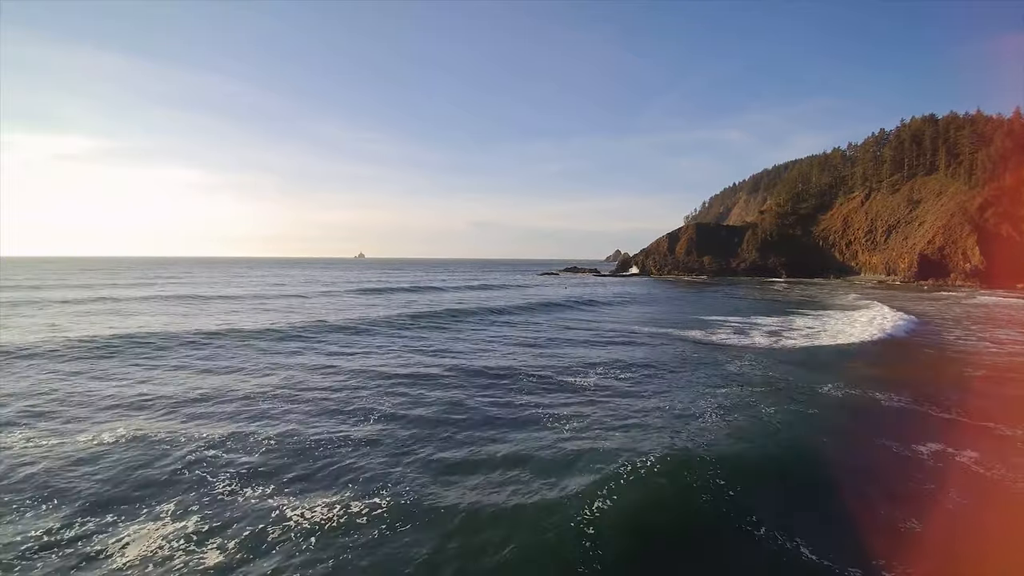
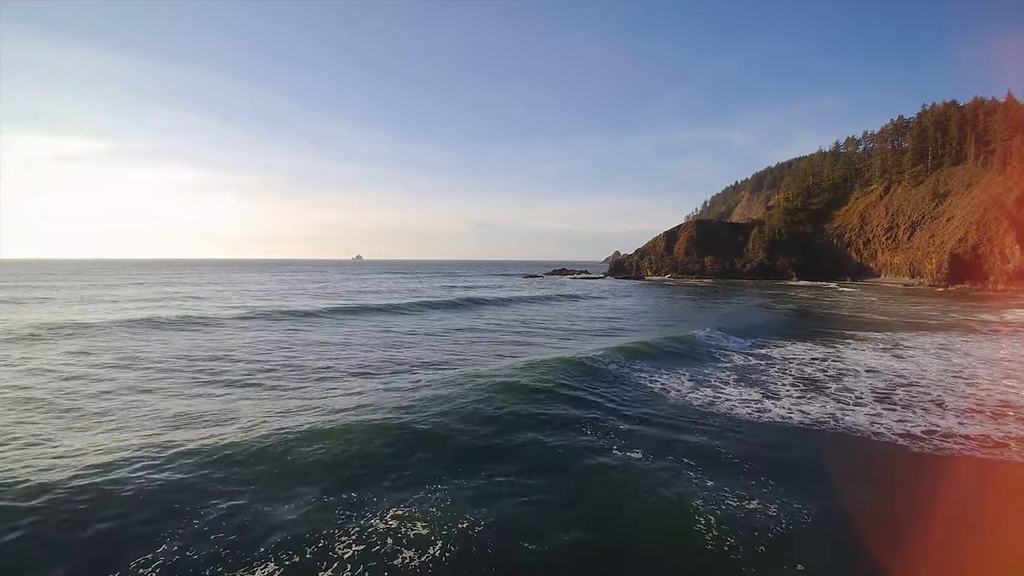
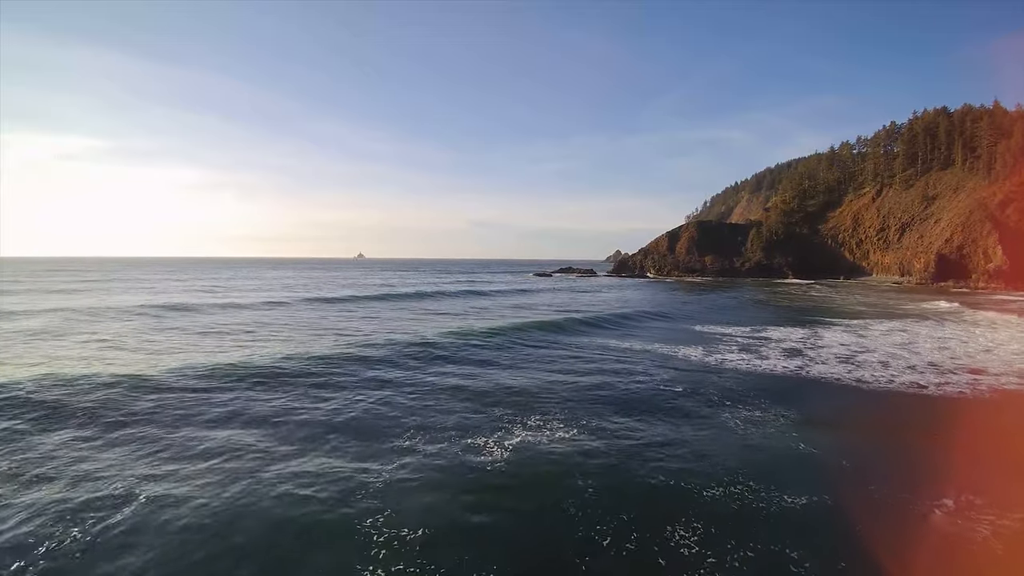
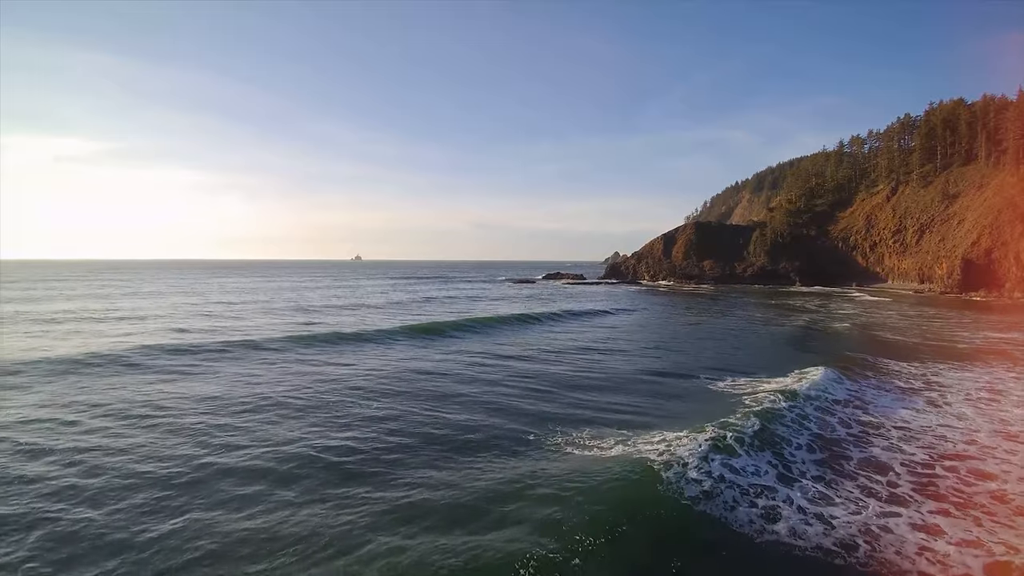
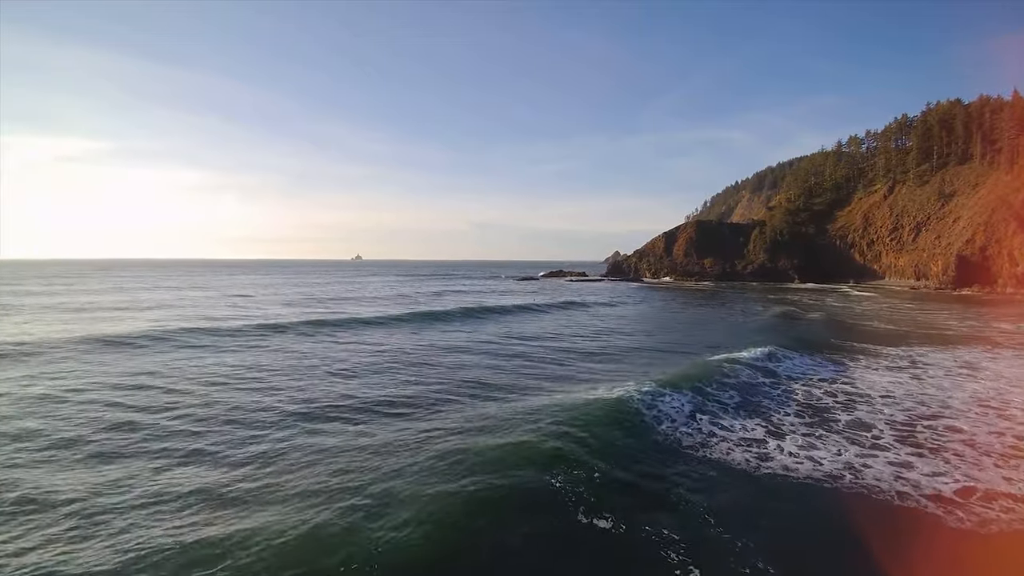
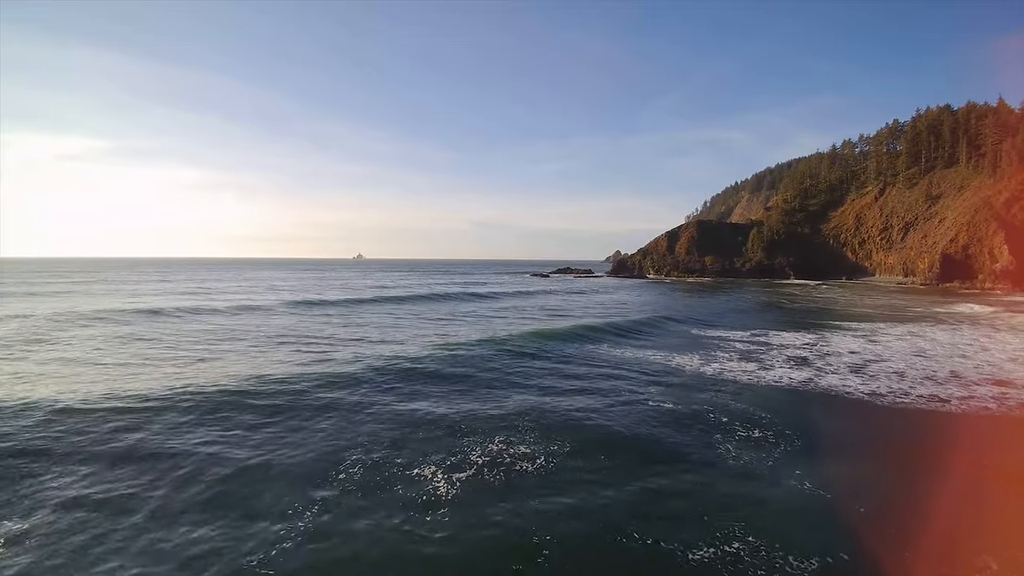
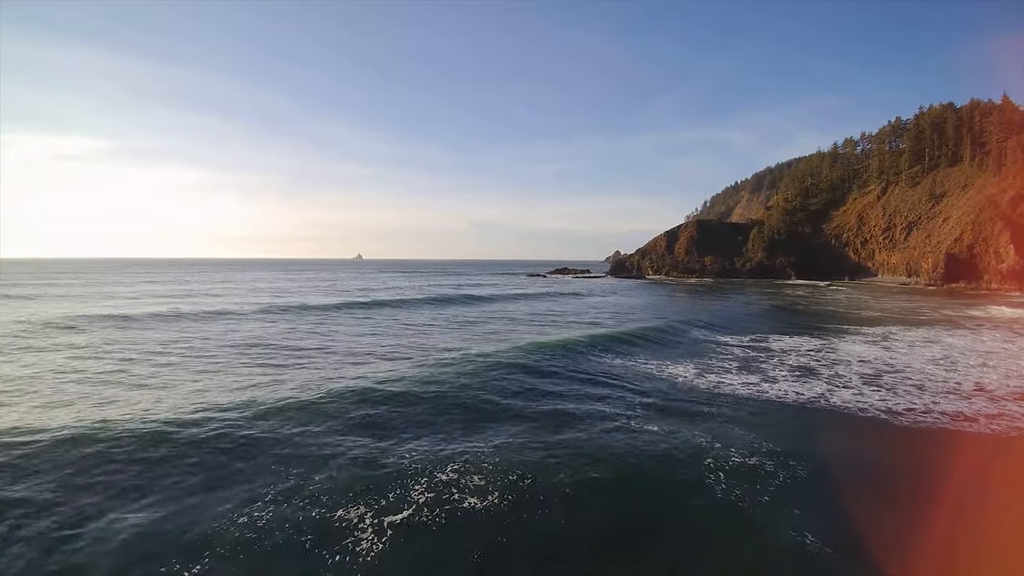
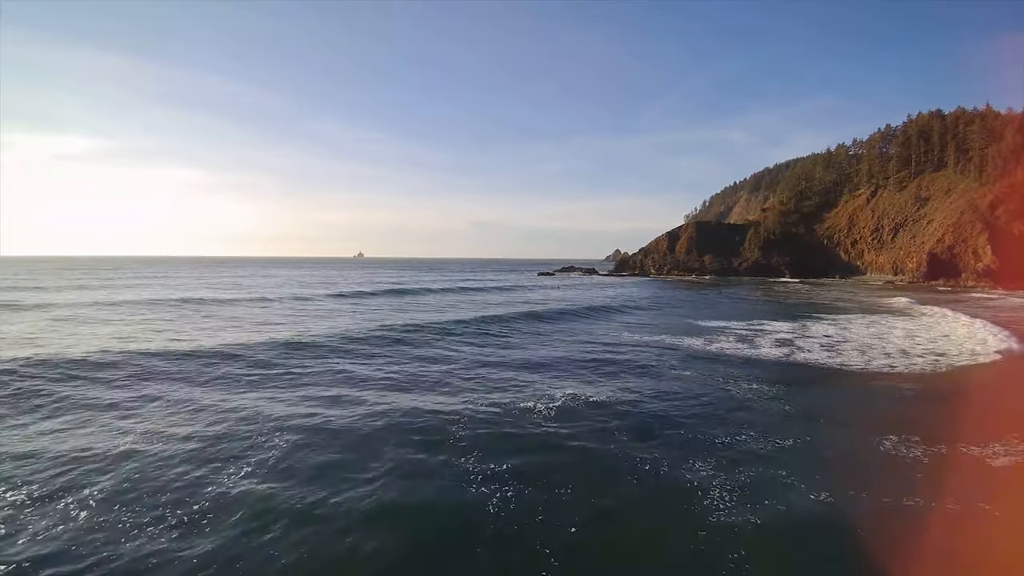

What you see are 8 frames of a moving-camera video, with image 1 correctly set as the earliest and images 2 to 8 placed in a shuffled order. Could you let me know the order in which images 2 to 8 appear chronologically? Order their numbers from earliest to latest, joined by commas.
8, 3, 6, 7, 2, 5, 4
